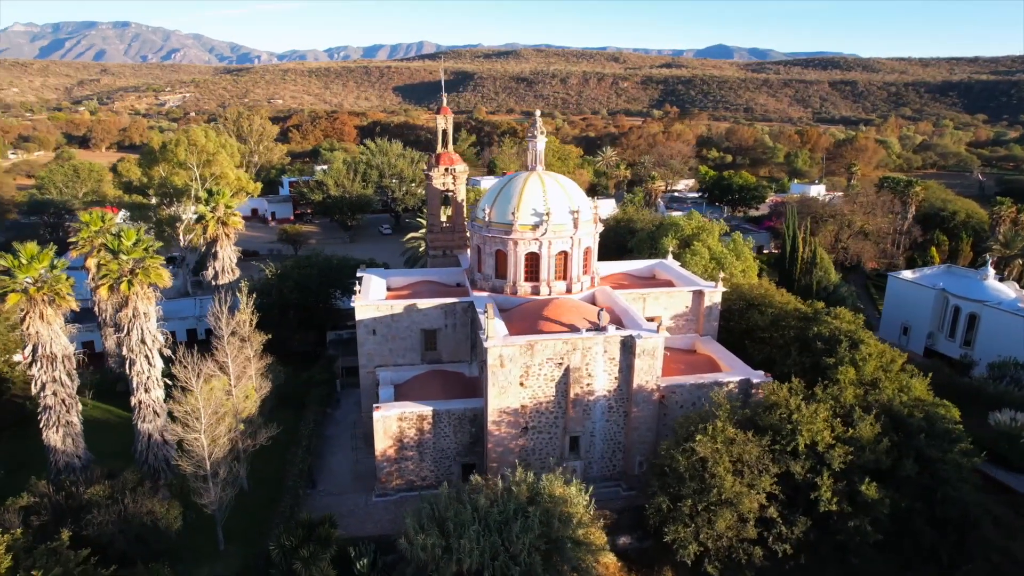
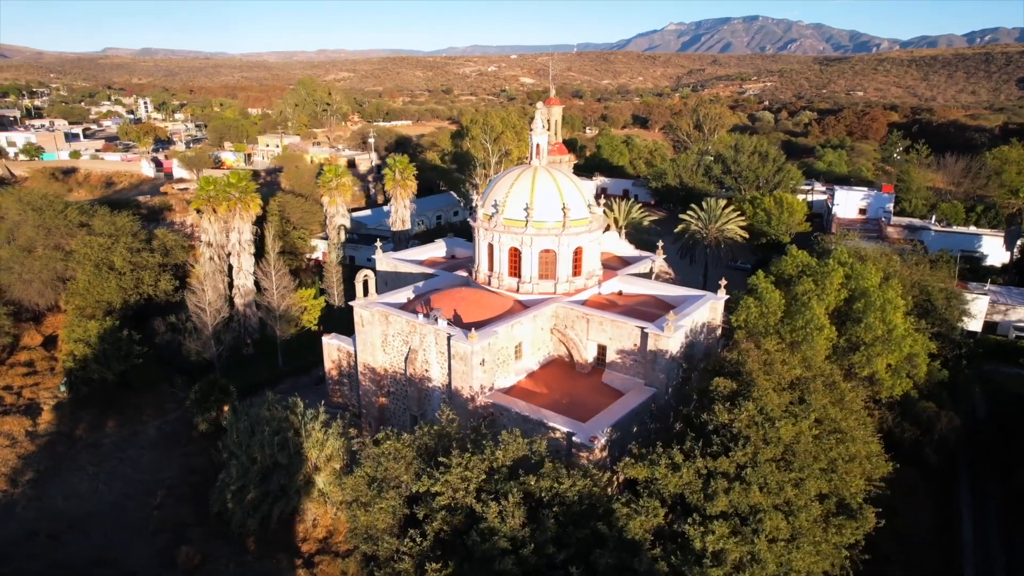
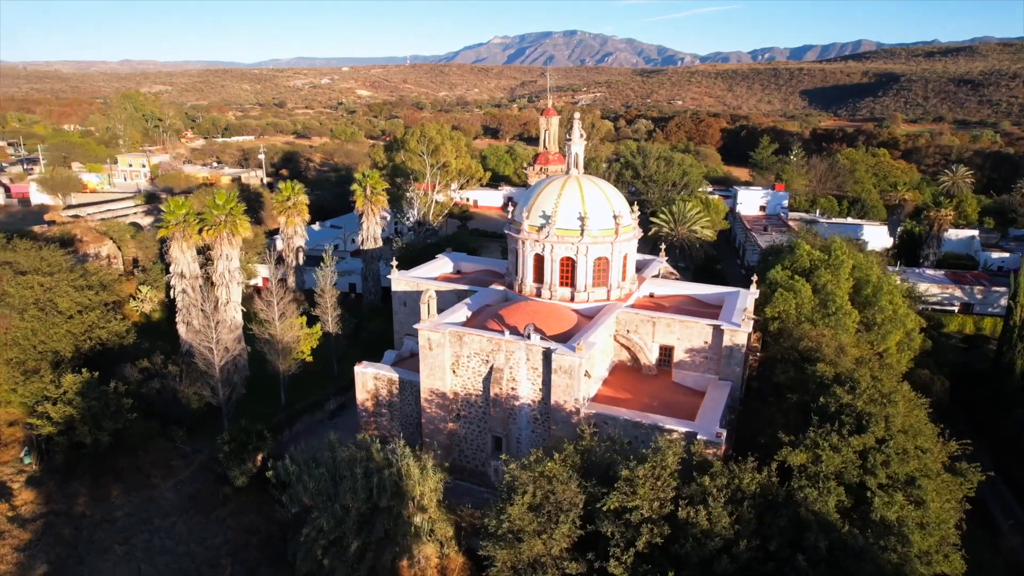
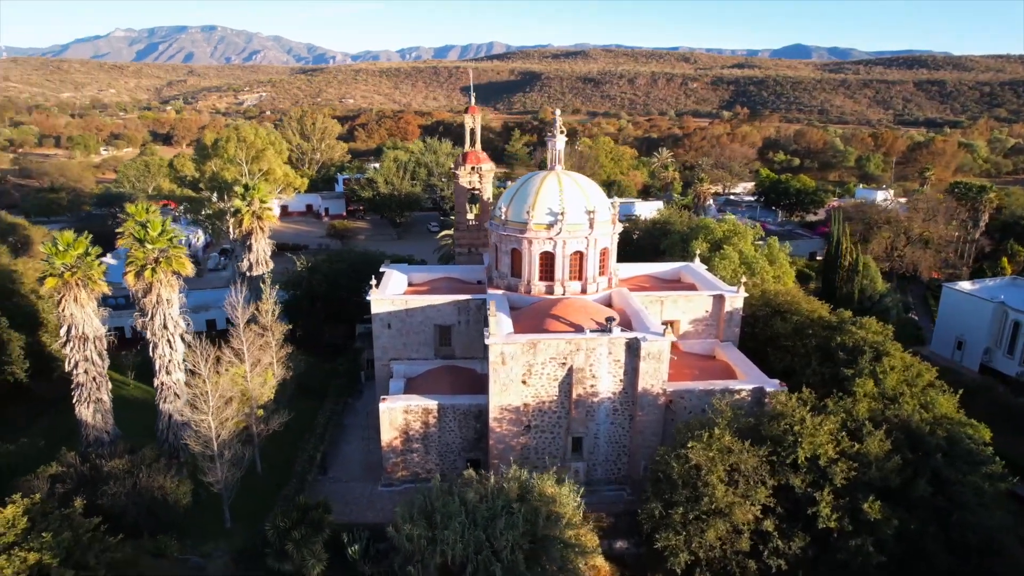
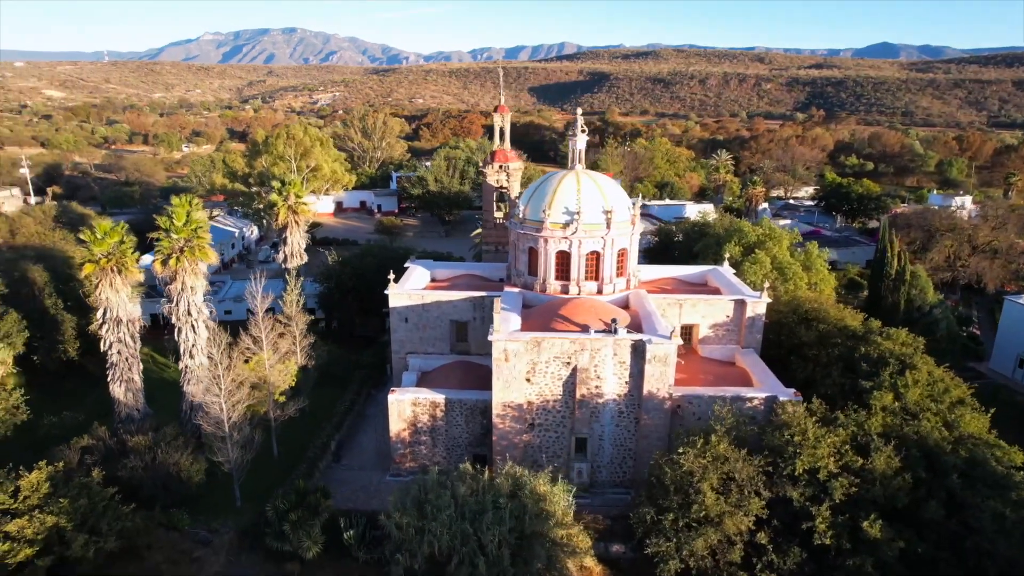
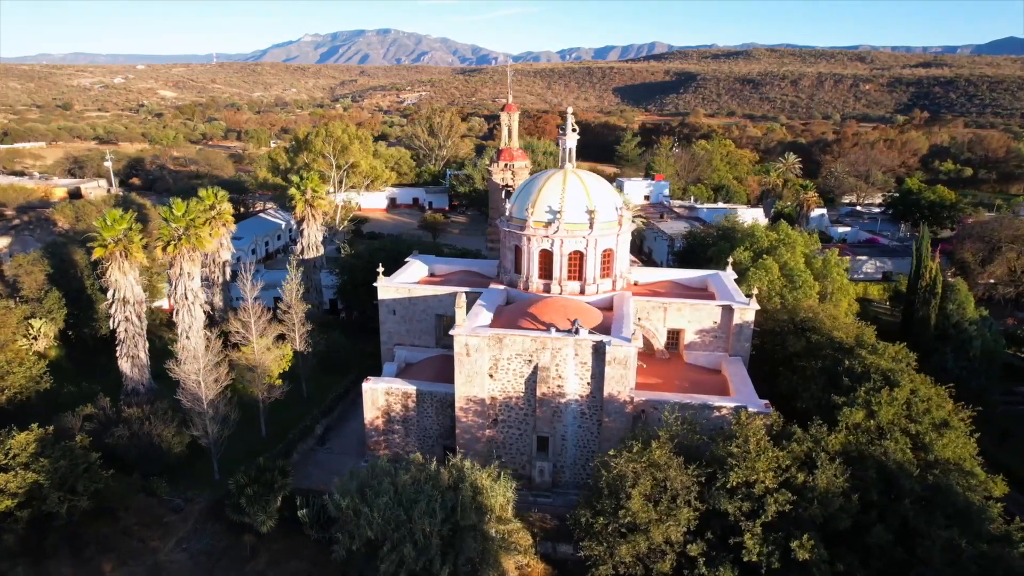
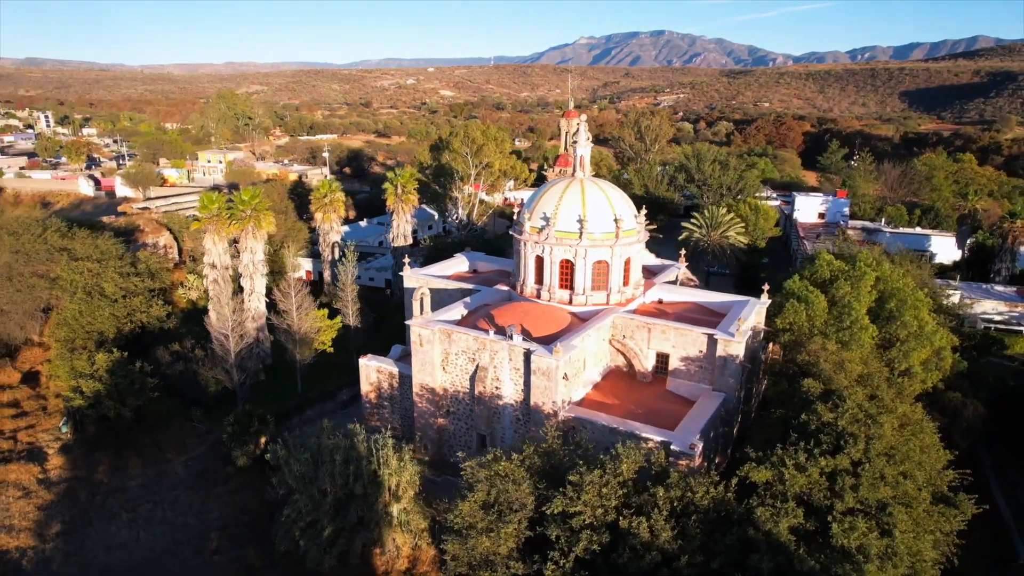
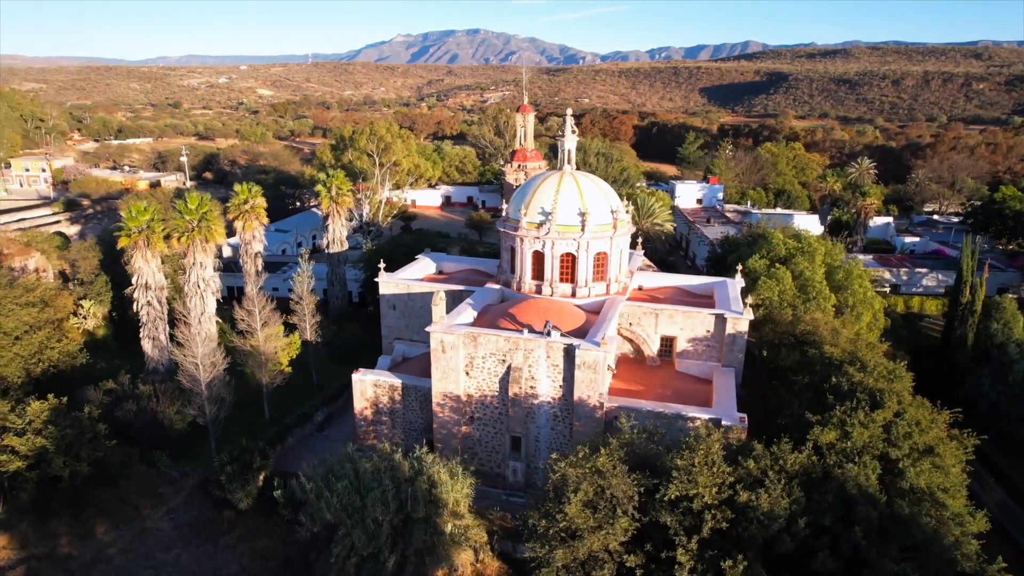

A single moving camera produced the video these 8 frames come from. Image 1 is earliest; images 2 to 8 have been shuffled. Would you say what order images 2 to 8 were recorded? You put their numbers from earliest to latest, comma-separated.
4, 5, 6, 8, 3, 7, 2
